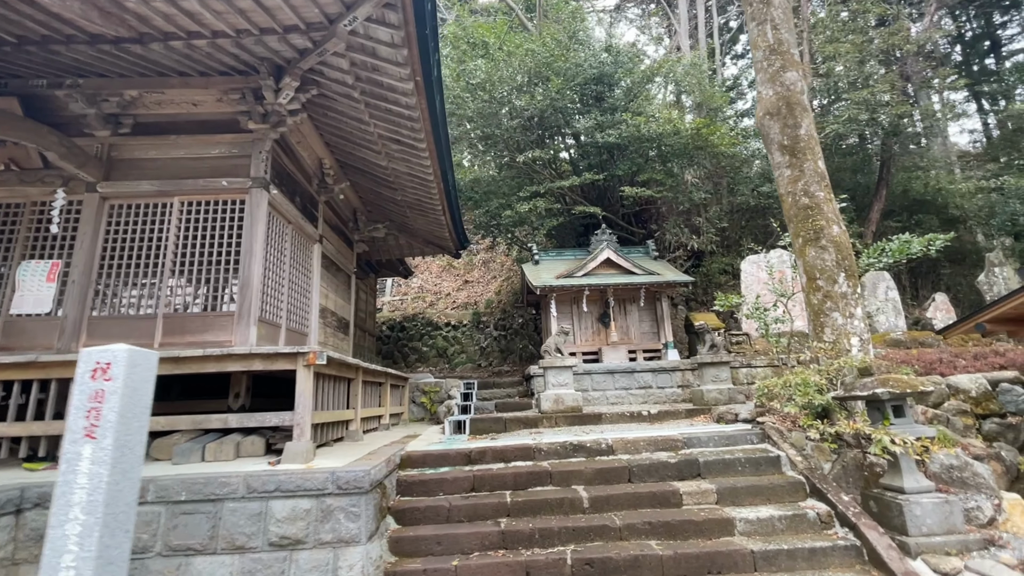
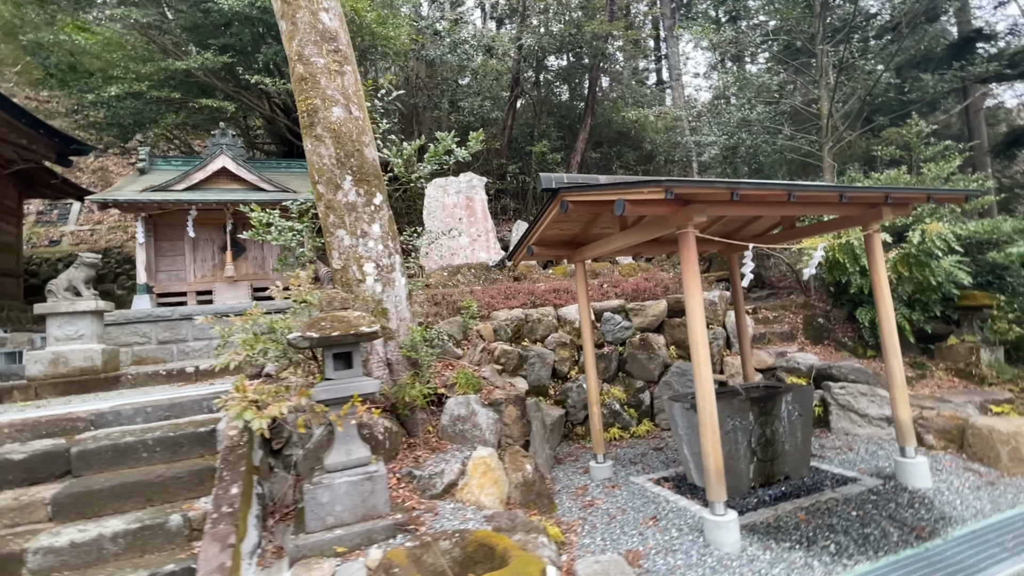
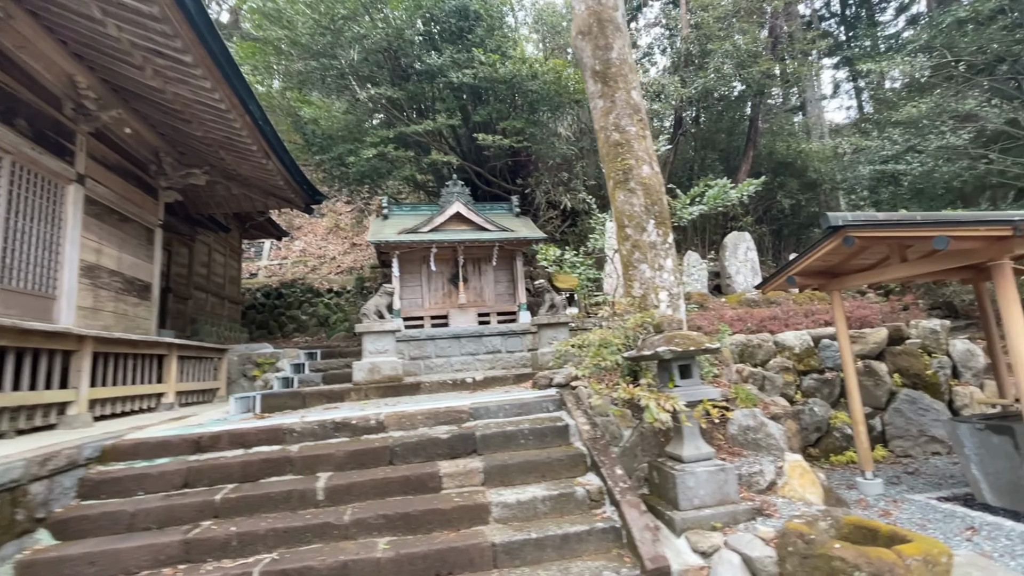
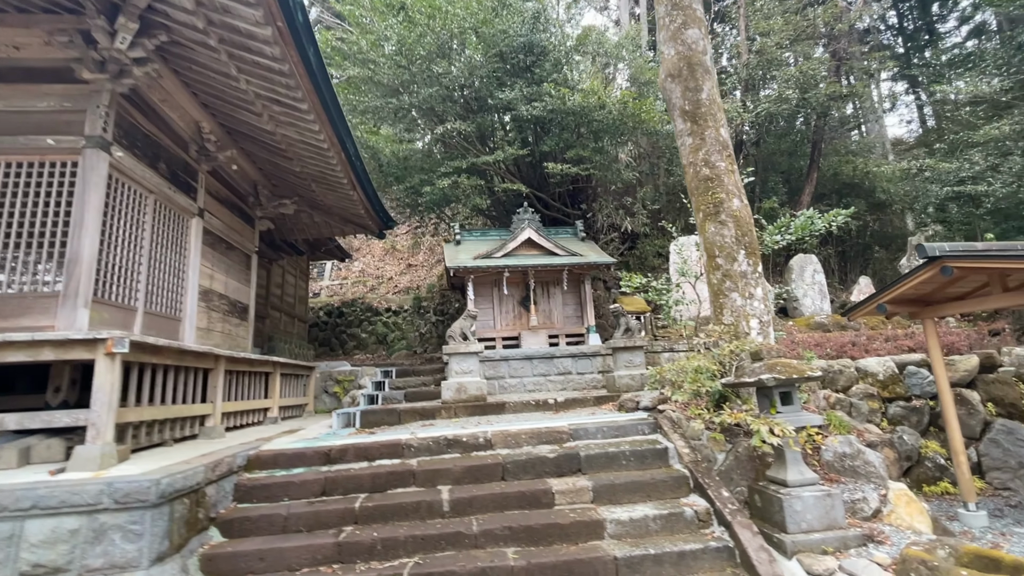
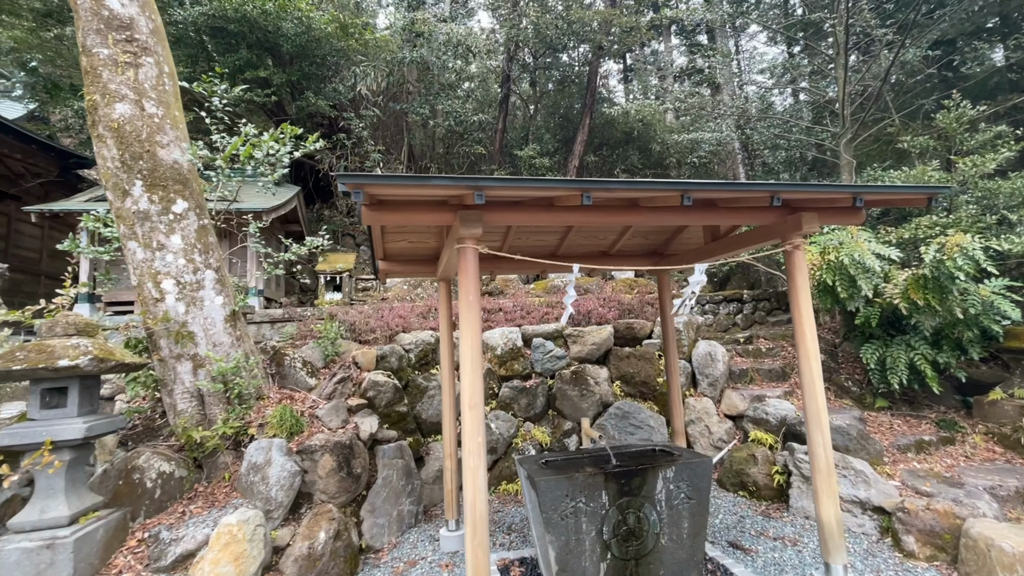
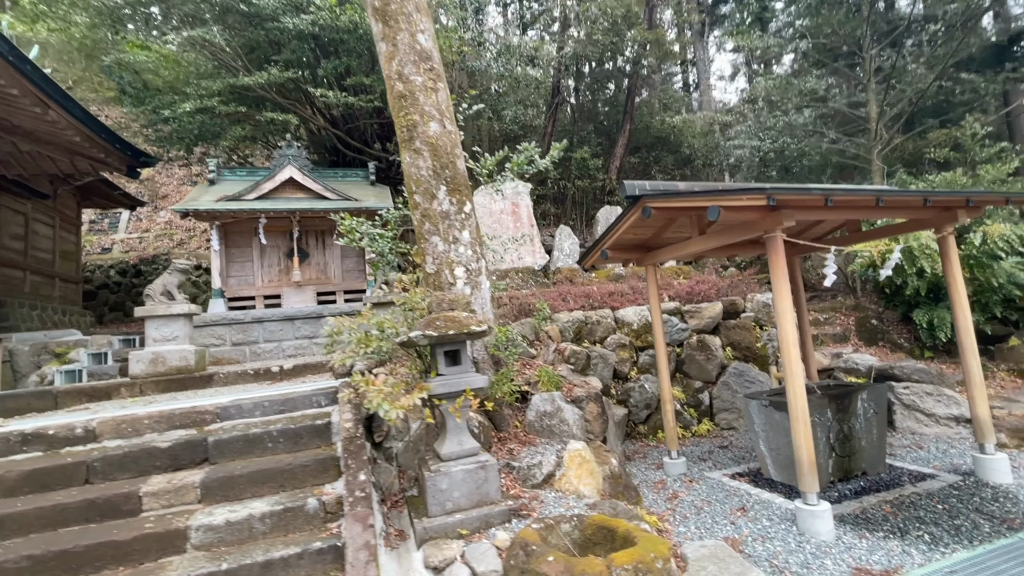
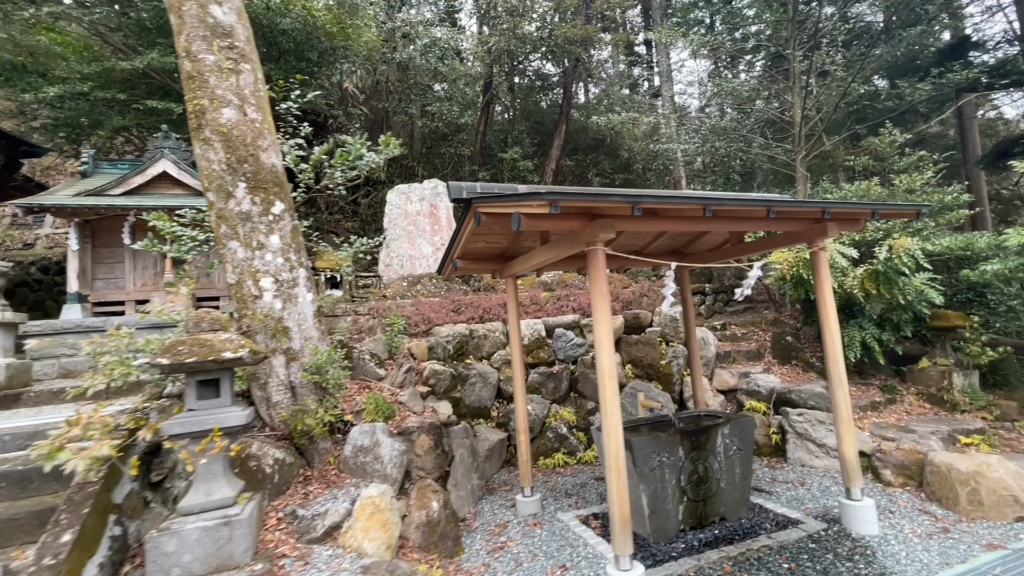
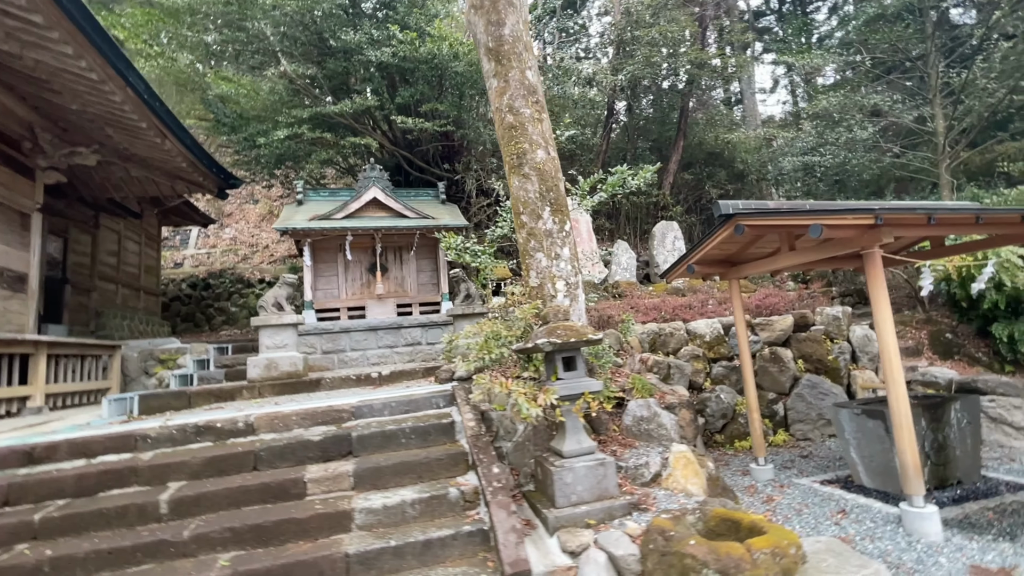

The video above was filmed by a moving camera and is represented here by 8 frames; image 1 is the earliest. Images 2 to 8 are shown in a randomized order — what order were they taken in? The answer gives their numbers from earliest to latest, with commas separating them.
4, 3, 8, 6, 2, 7, 5
